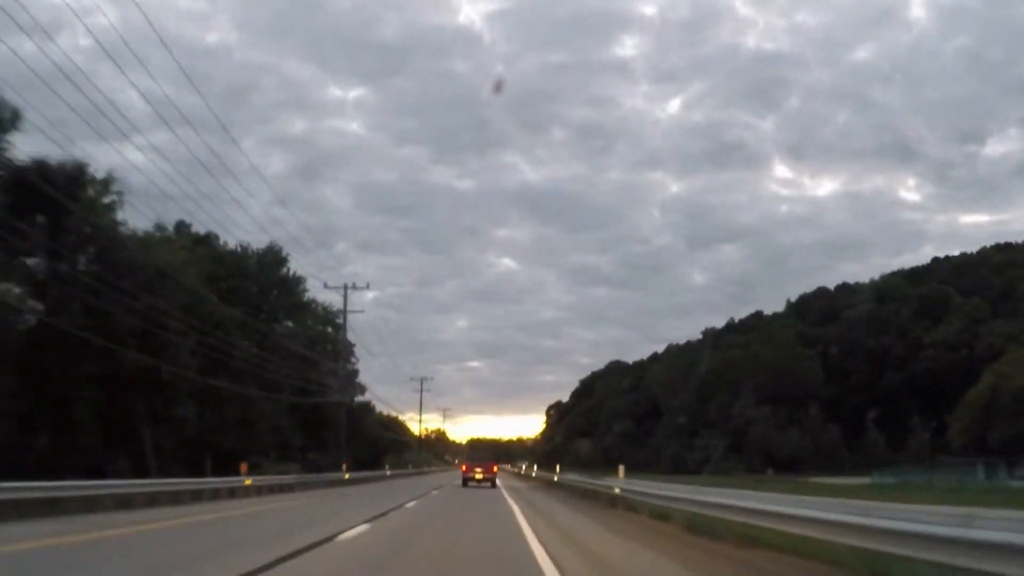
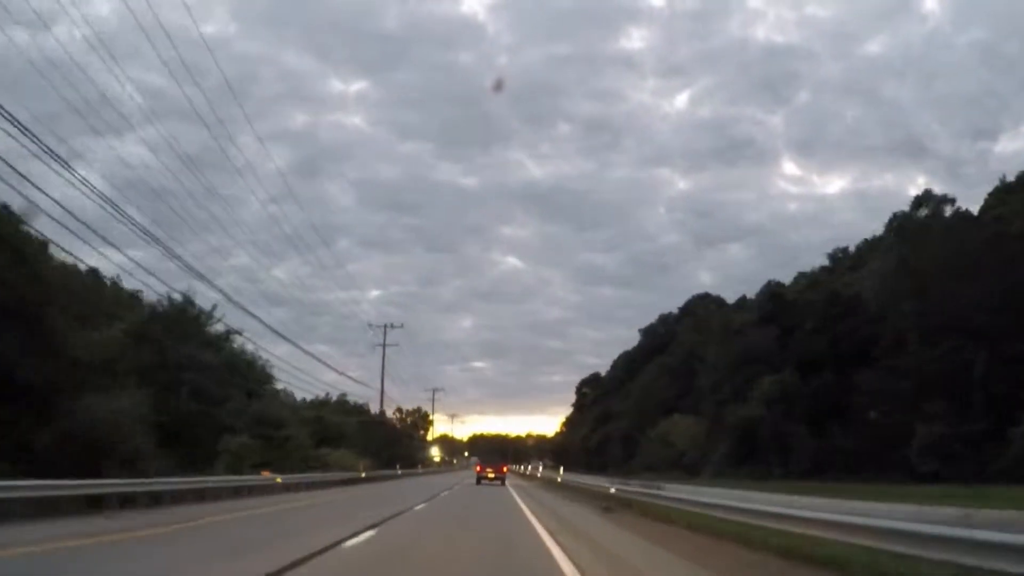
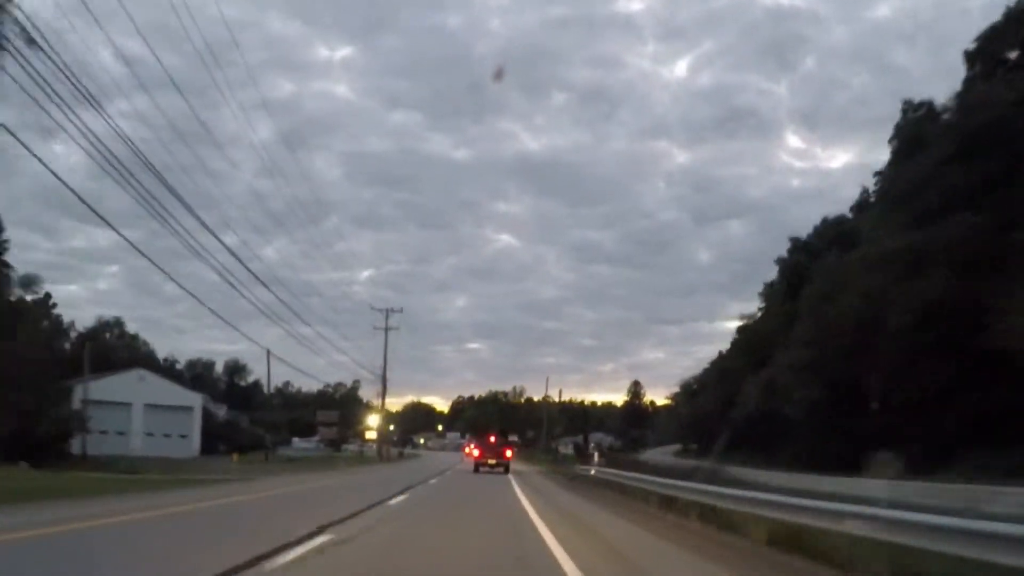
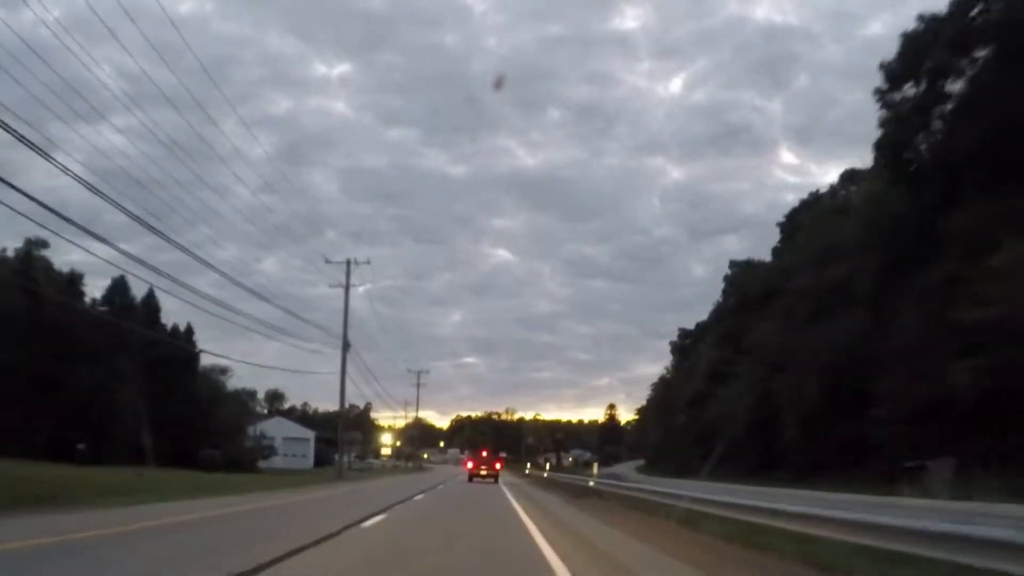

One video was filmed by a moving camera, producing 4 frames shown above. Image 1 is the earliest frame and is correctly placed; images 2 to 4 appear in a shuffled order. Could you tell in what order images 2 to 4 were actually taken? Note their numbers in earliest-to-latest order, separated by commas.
2, 4, 3
